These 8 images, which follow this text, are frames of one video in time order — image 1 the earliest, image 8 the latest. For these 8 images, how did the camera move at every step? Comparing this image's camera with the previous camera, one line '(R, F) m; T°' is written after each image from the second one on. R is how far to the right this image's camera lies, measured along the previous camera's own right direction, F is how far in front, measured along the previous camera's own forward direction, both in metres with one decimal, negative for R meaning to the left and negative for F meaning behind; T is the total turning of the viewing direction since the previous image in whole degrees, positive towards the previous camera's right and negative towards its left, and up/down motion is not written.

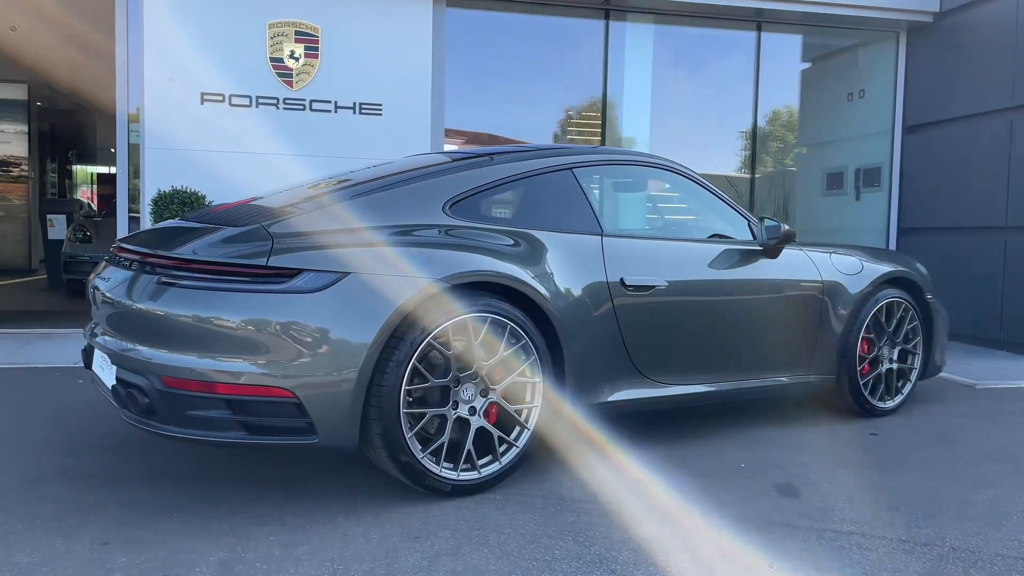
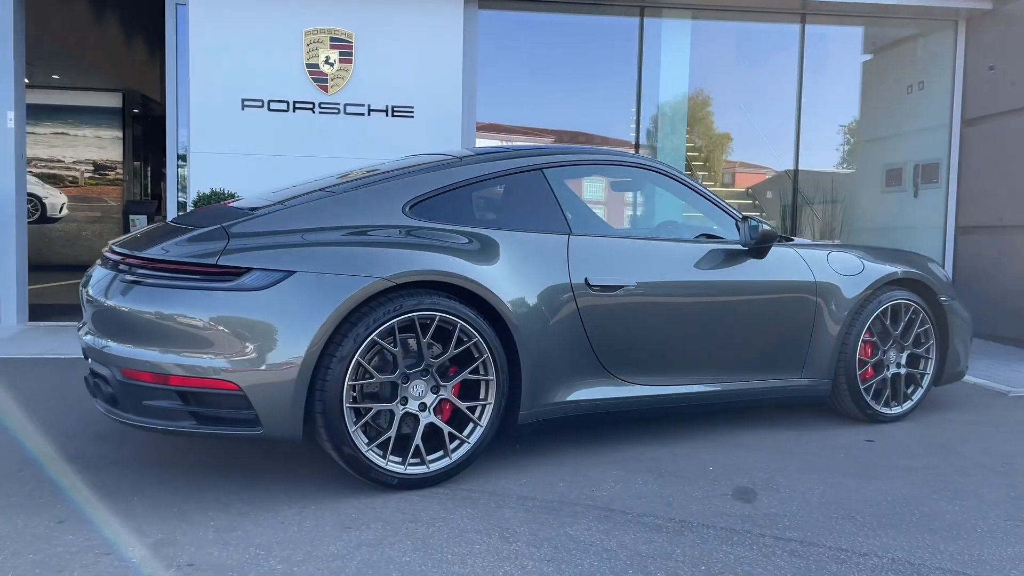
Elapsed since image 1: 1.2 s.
(+0.5, 0.0) m; -6°
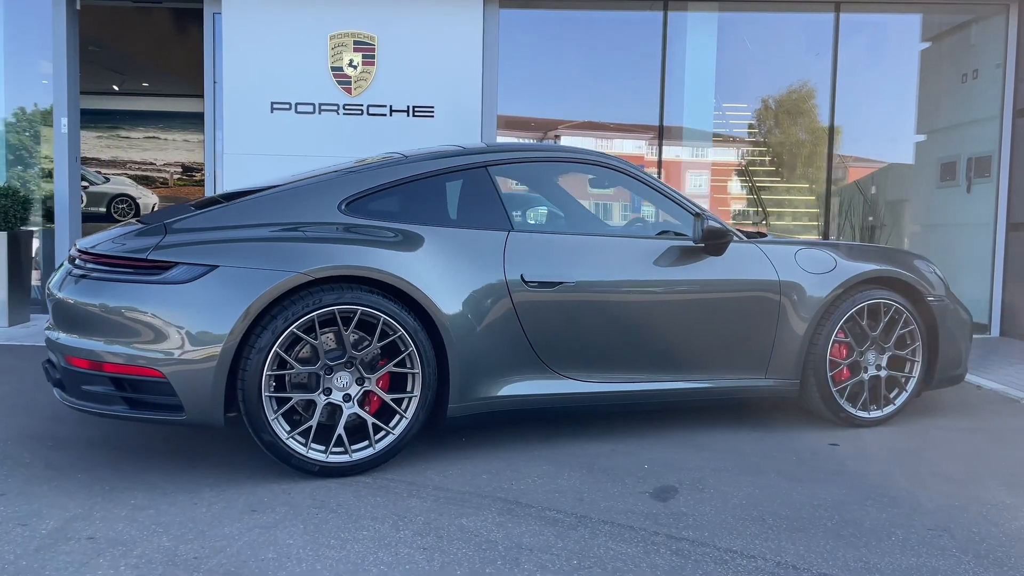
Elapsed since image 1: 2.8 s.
(+0.6, 0.0) m; -6°
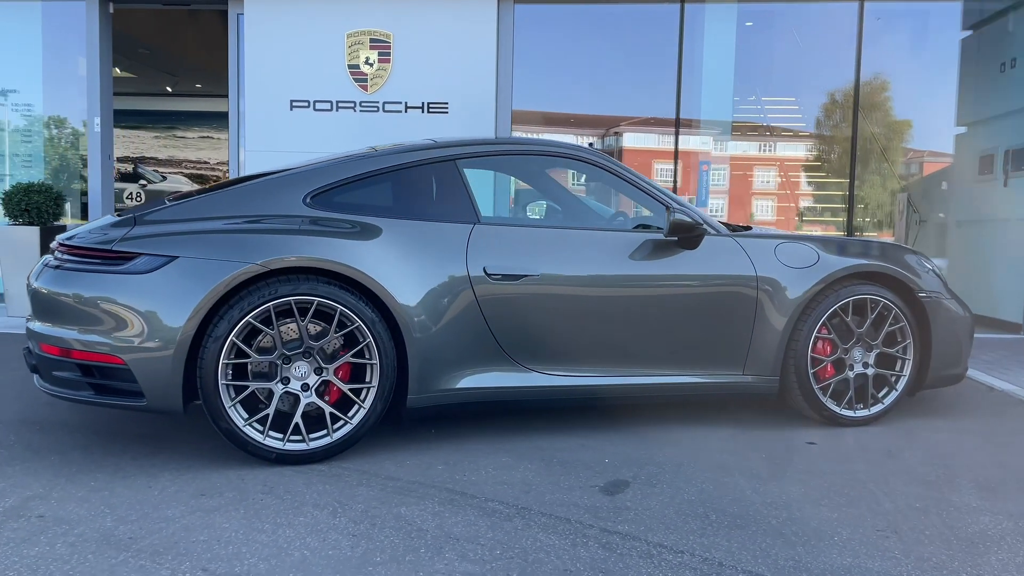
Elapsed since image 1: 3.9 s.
(+0.4, 0.0) m; -4°
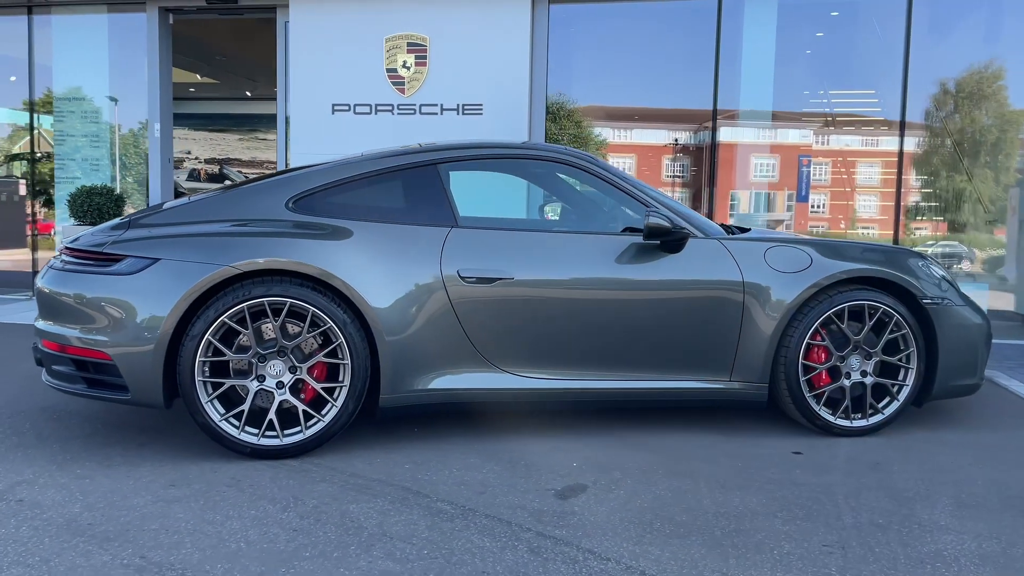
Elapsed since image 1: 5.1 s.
(+0.5, 0.0) m; -6°
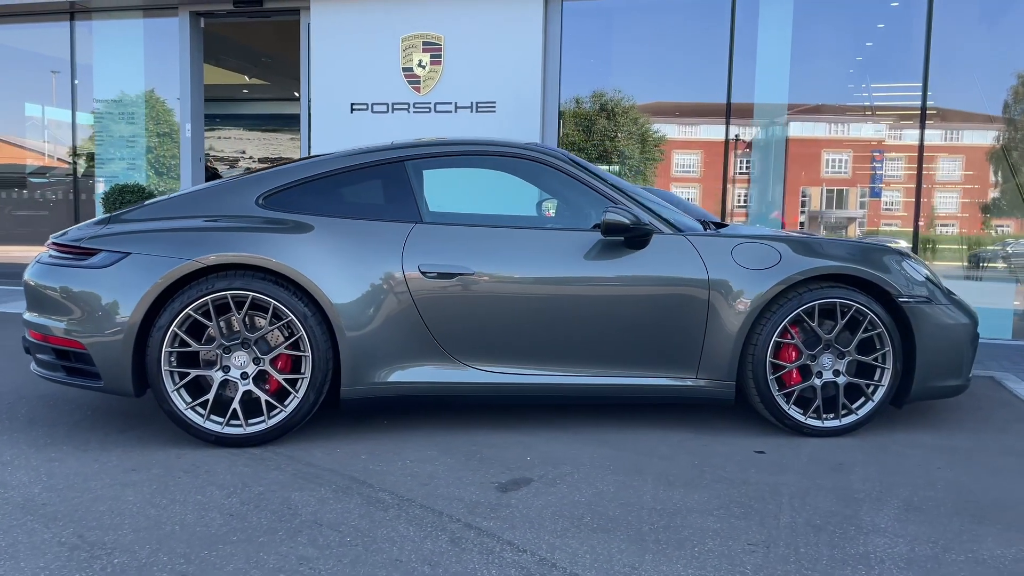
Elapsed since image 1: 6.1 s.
(+0.4, 0.0) m; -4°
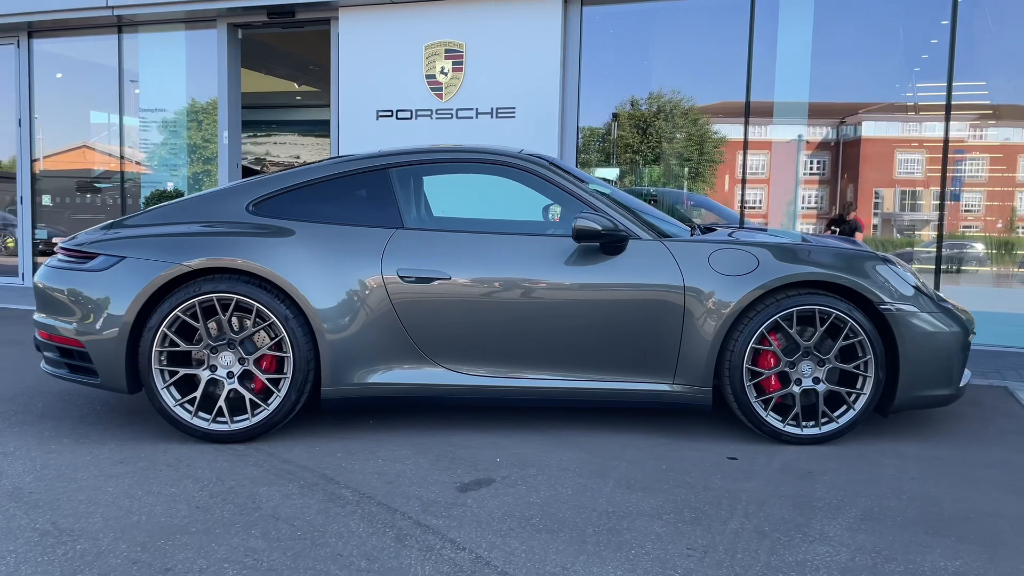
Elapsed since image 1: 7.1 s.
(+0.4, -0.1) m; -4°
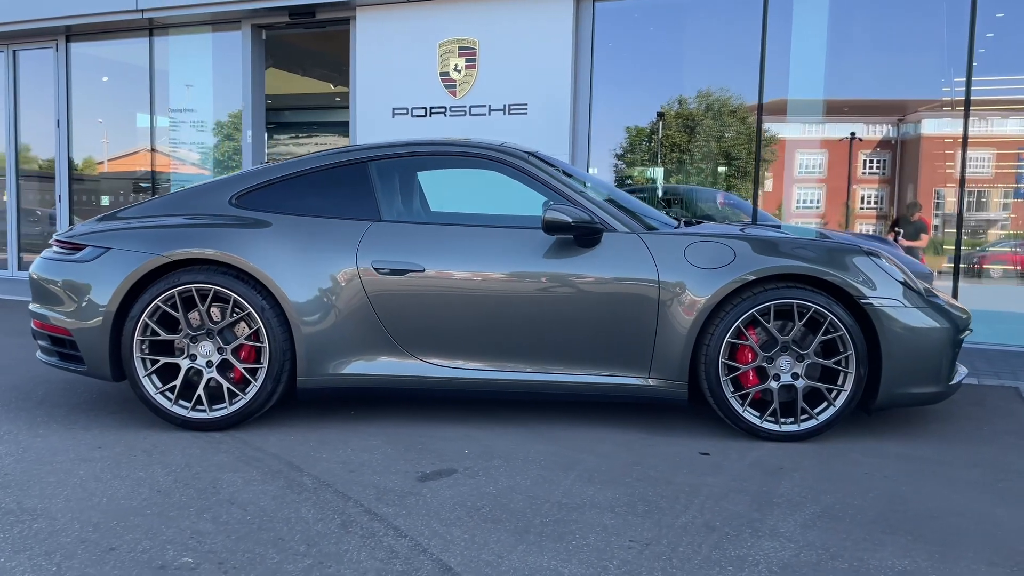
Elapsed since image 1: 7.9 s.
(+0.3, 0.0) m; -3°
